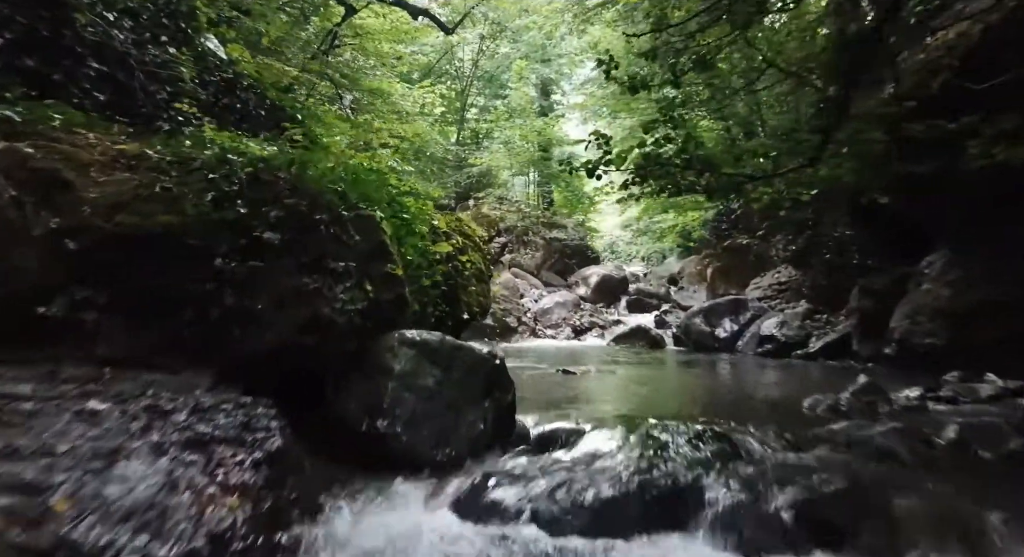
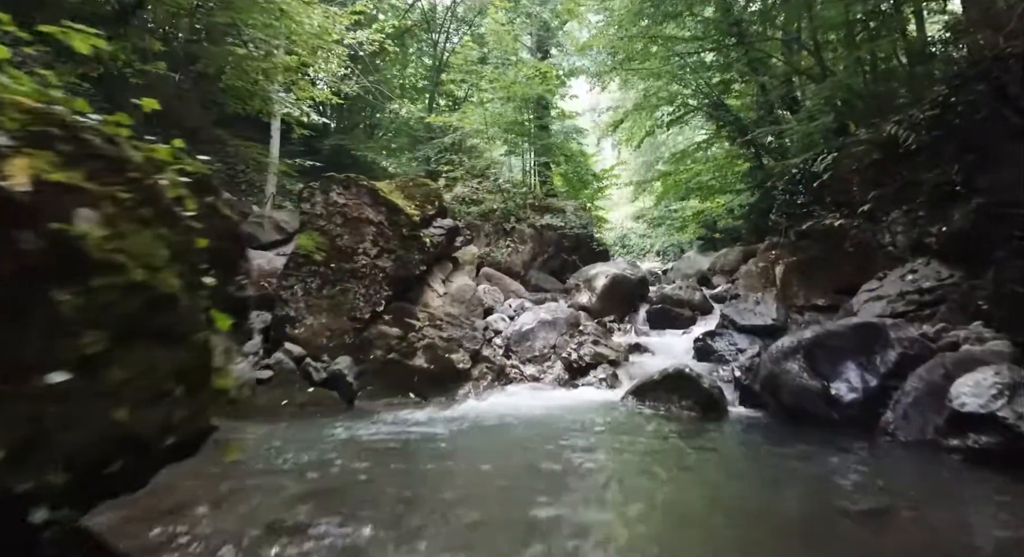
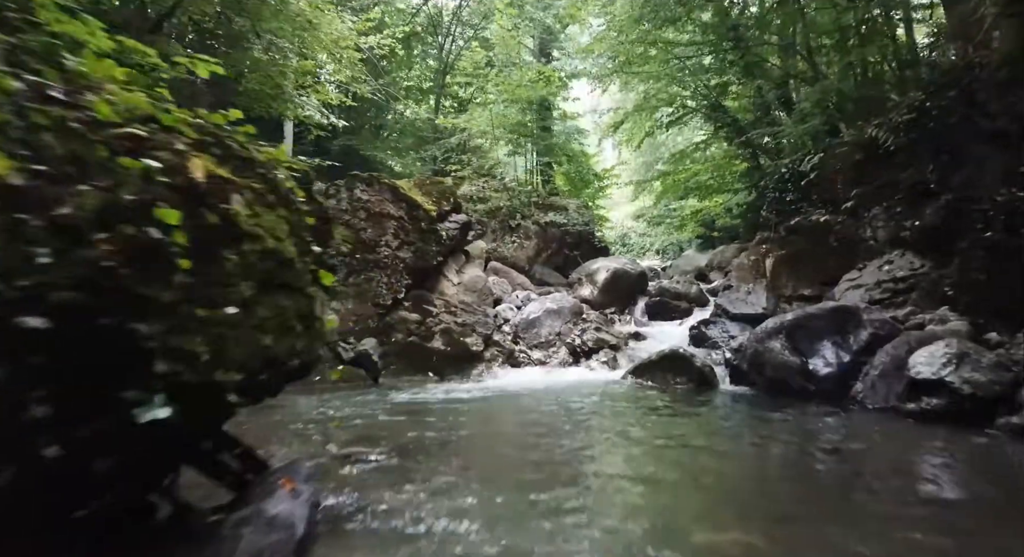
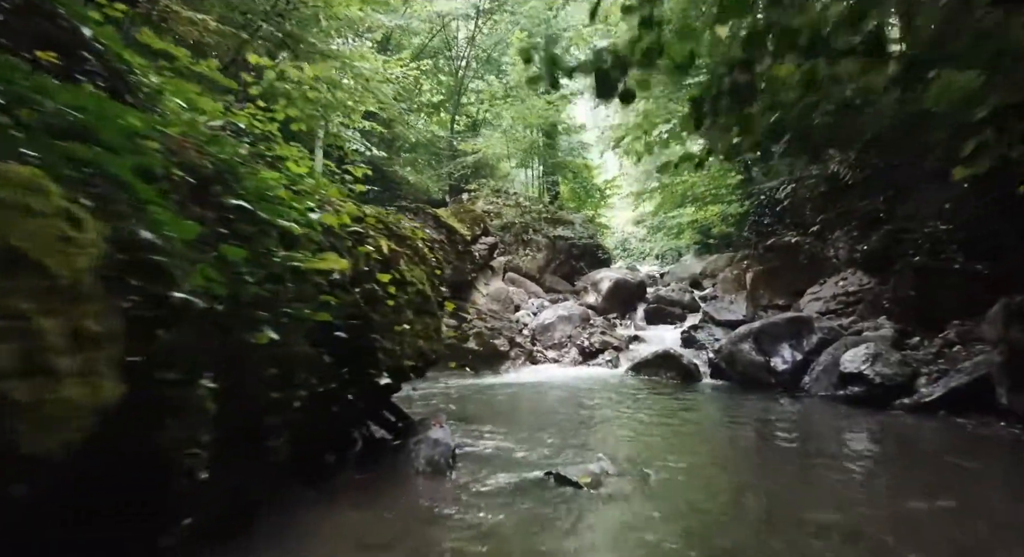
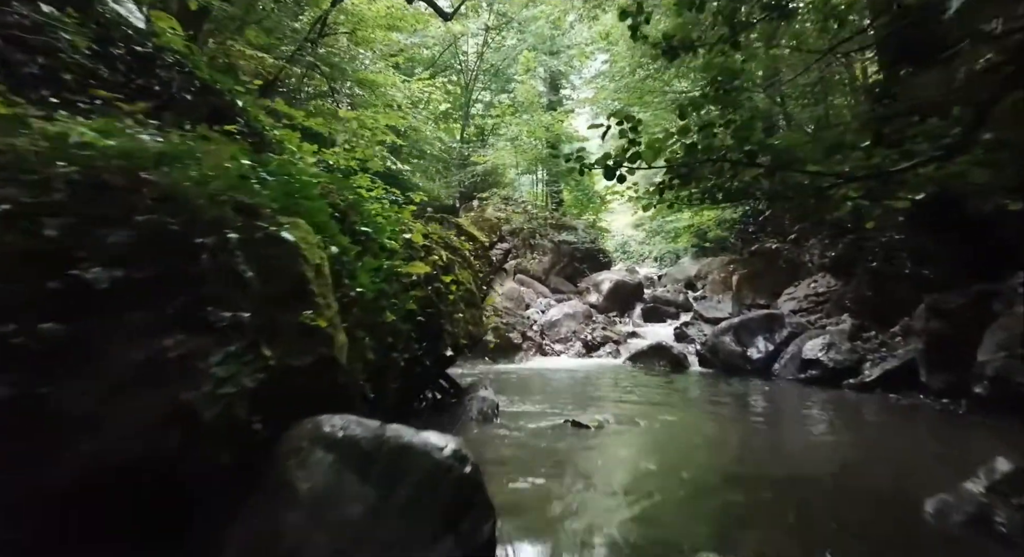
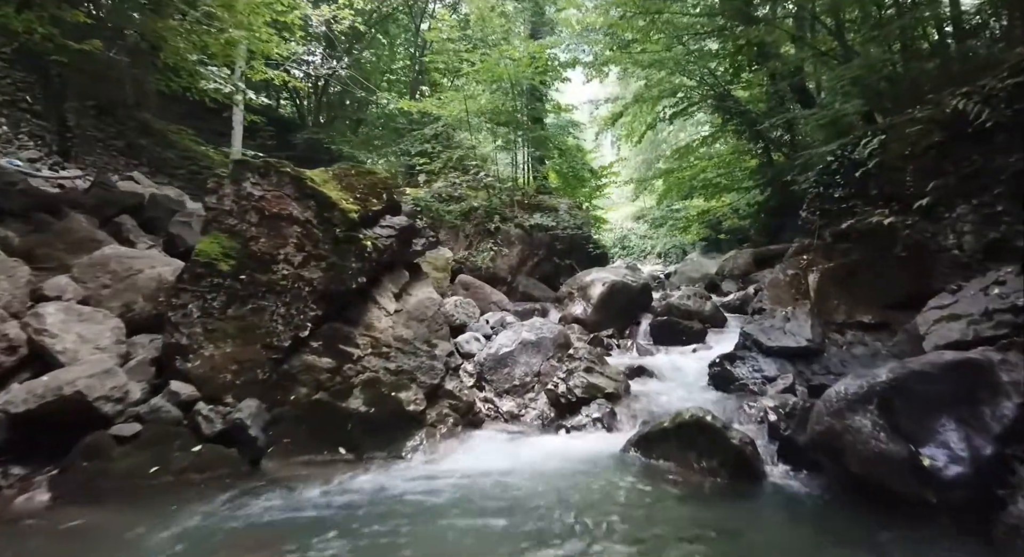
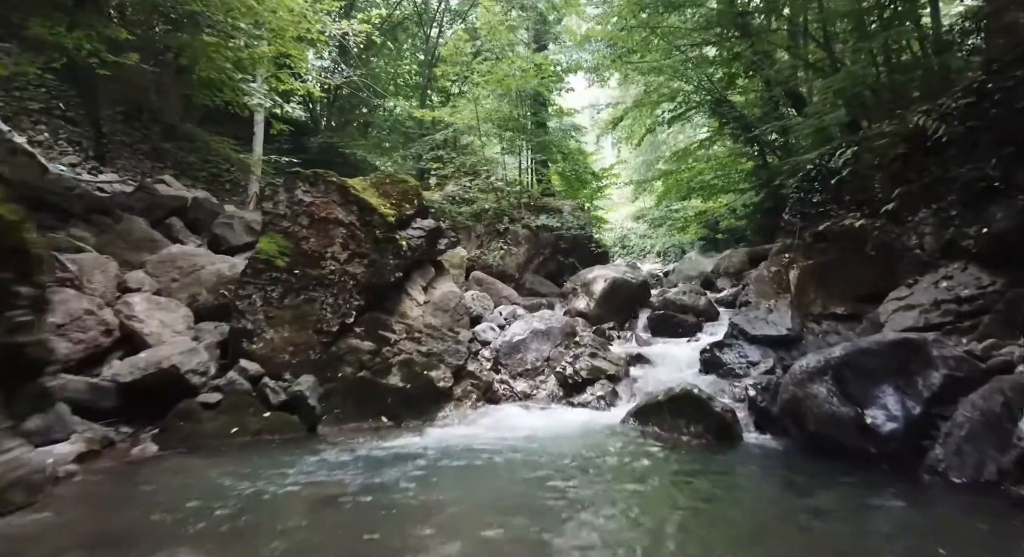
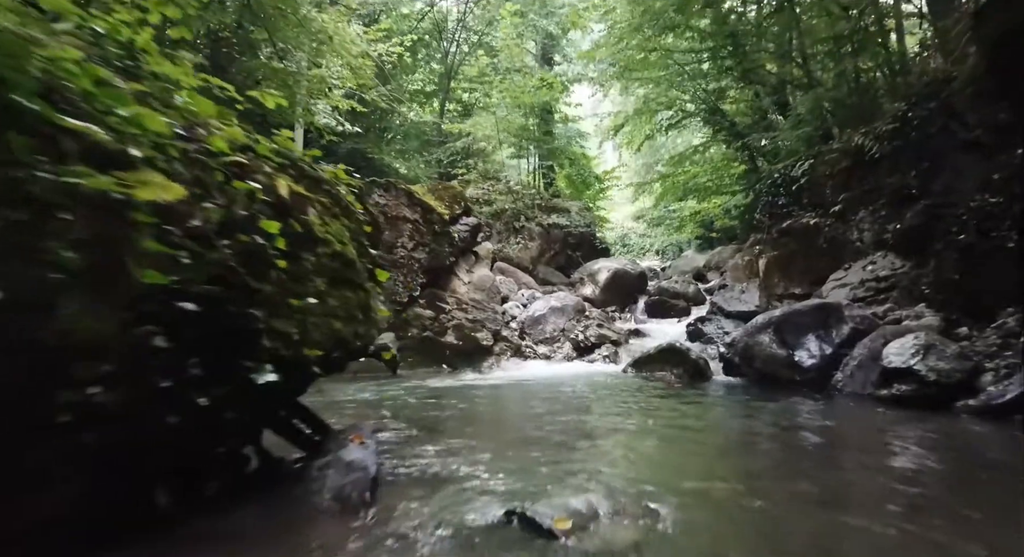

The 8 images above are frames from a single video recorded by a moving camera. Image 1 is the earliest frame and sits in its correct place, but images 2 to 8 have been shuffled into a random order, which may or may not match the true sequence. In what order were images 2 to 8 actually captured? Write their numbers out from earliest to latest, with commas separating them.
5, 4, 8, 3, 2, 7, 6
